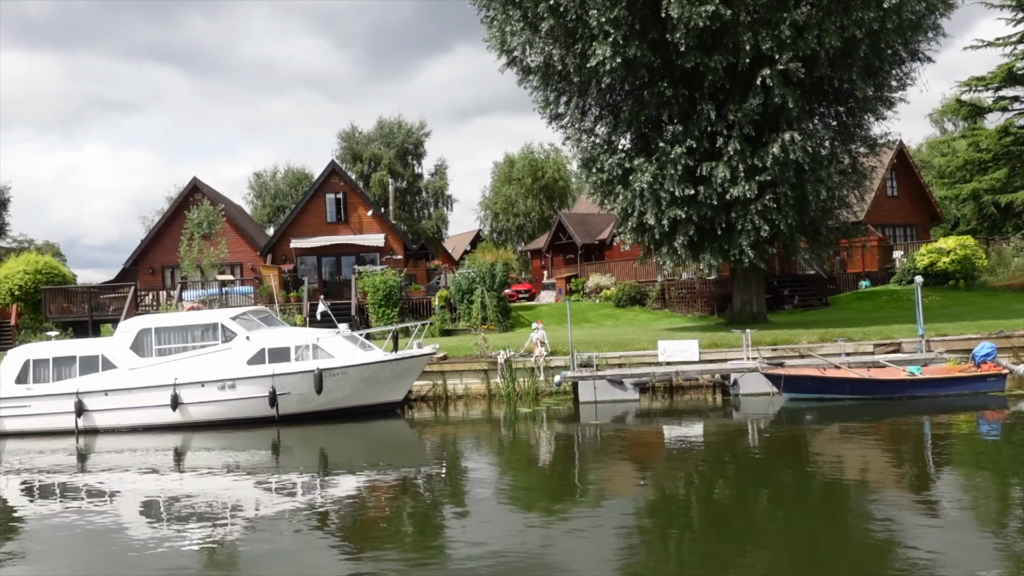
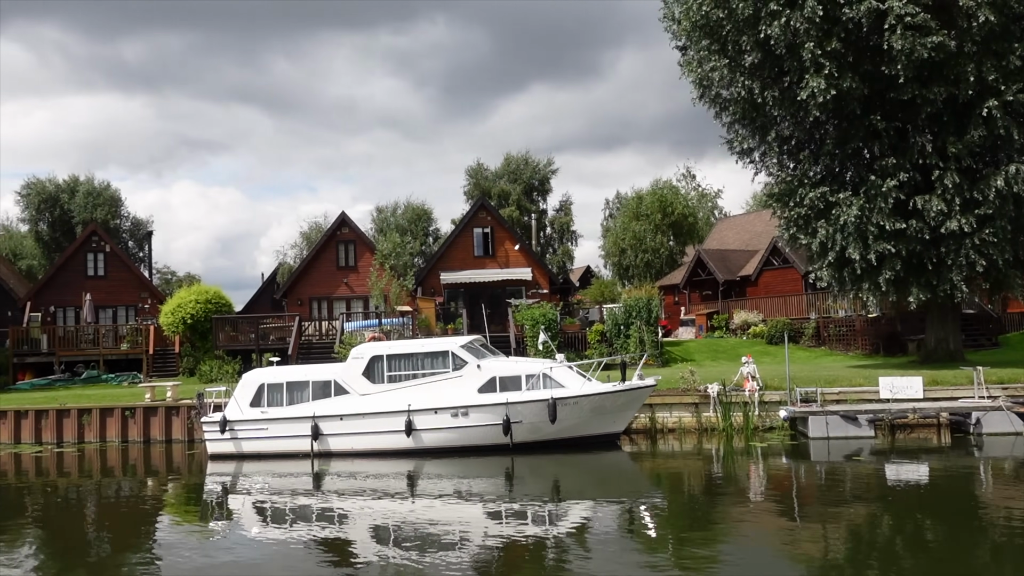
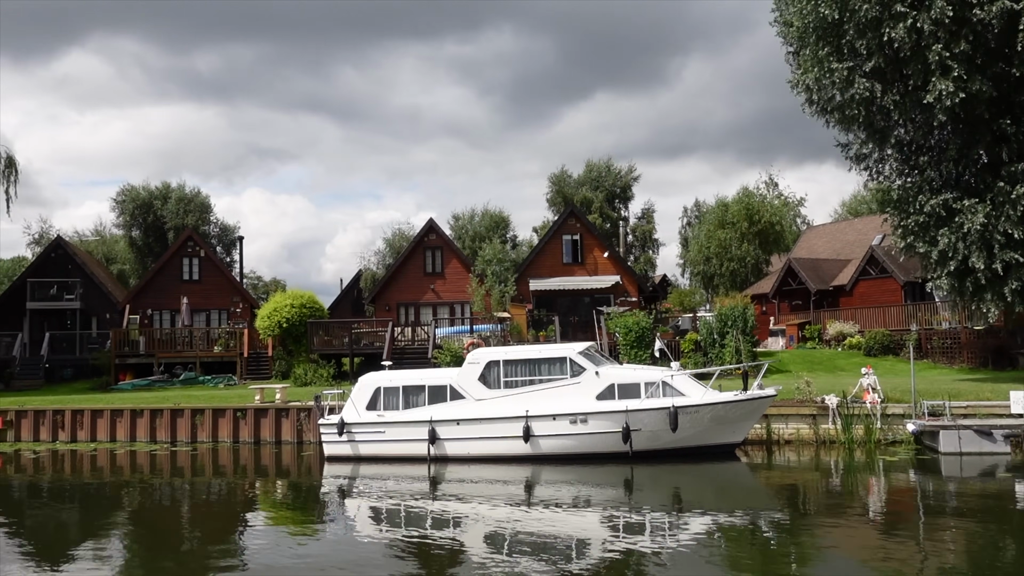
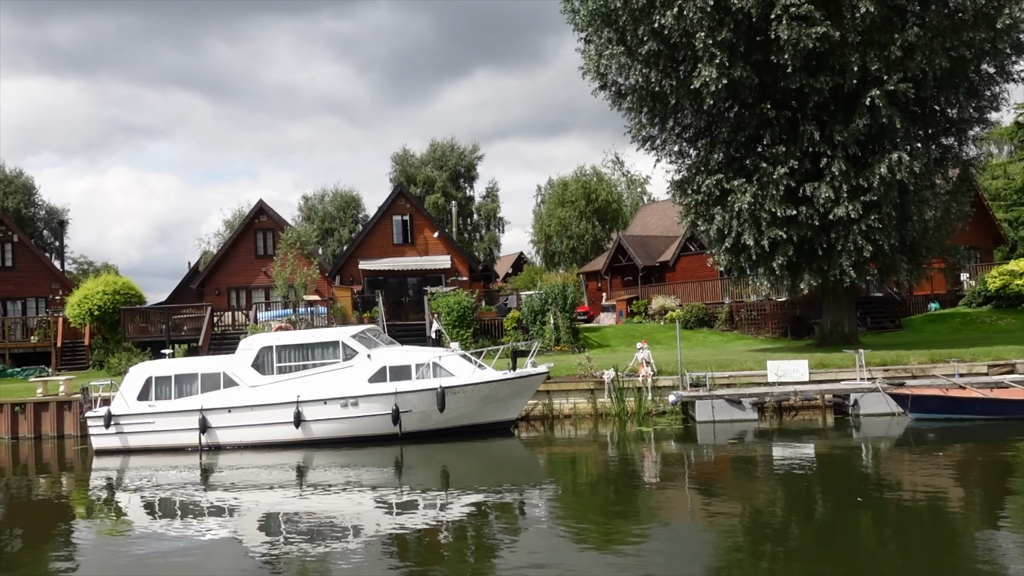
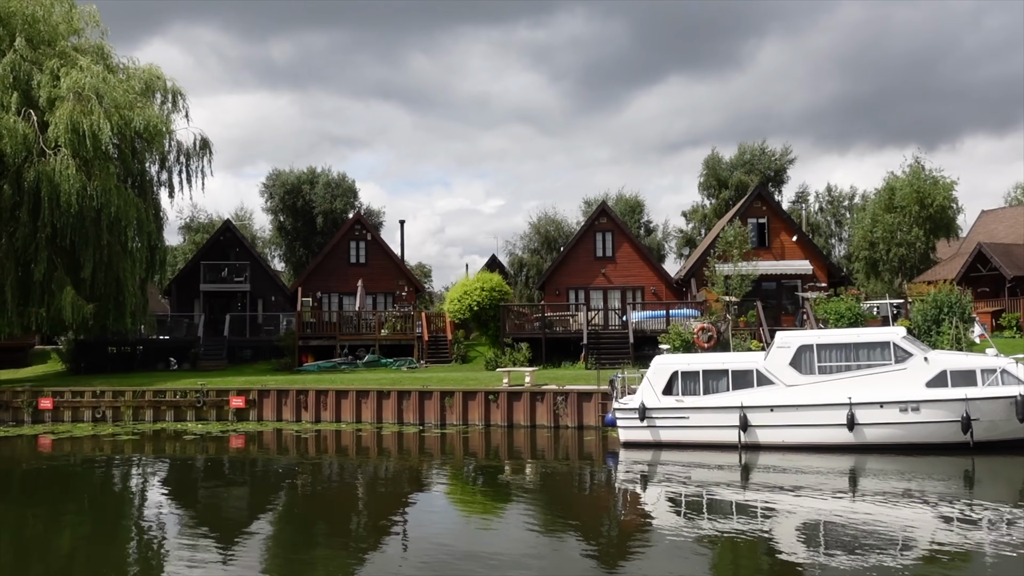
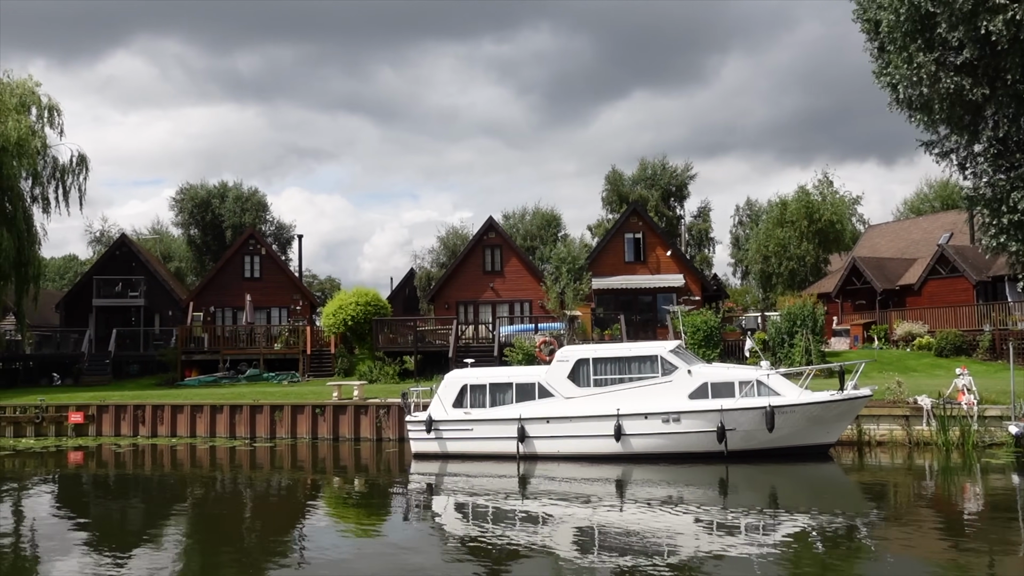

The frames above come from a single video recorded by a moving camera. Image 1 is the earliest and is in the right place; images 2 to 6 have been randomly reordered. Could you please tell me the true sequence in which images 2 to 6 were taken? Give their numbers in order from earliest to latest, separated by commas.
4, 2, 3, 6, 5
